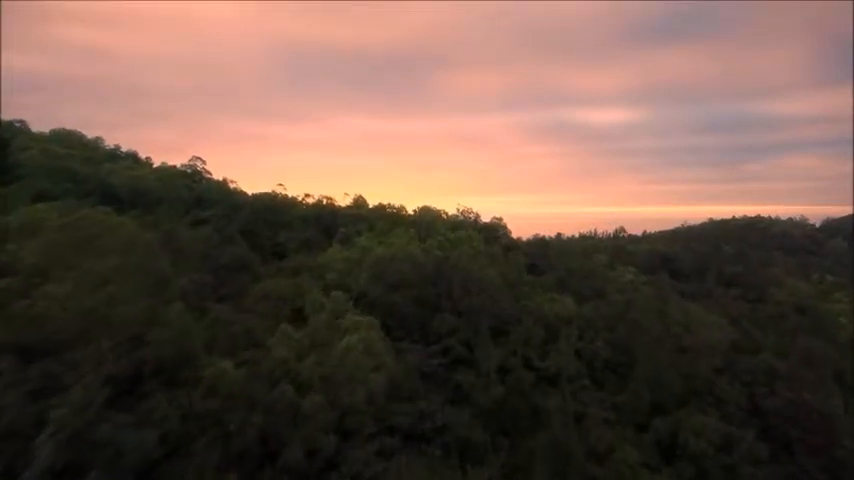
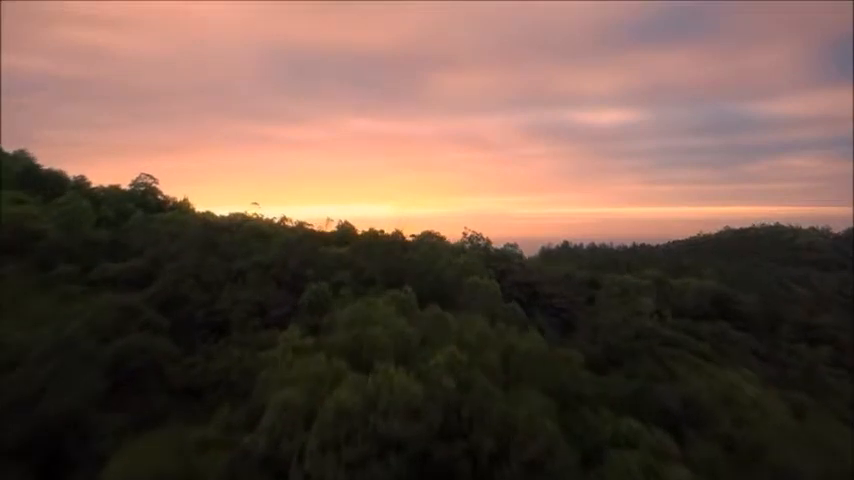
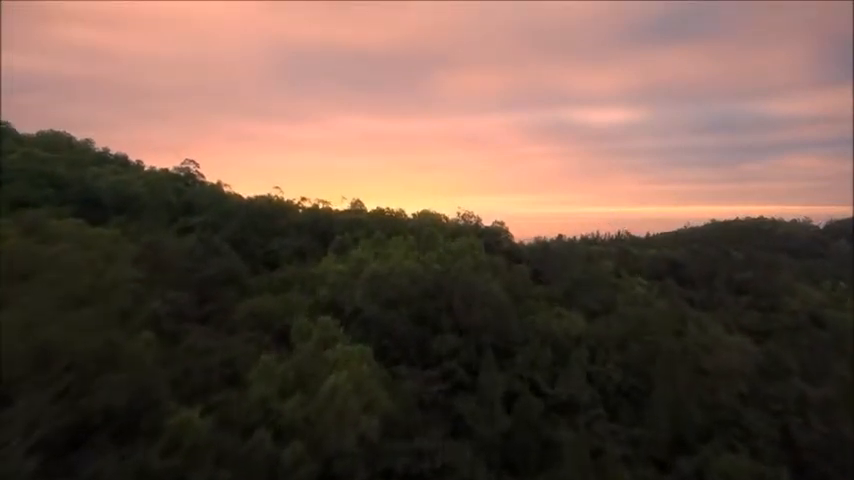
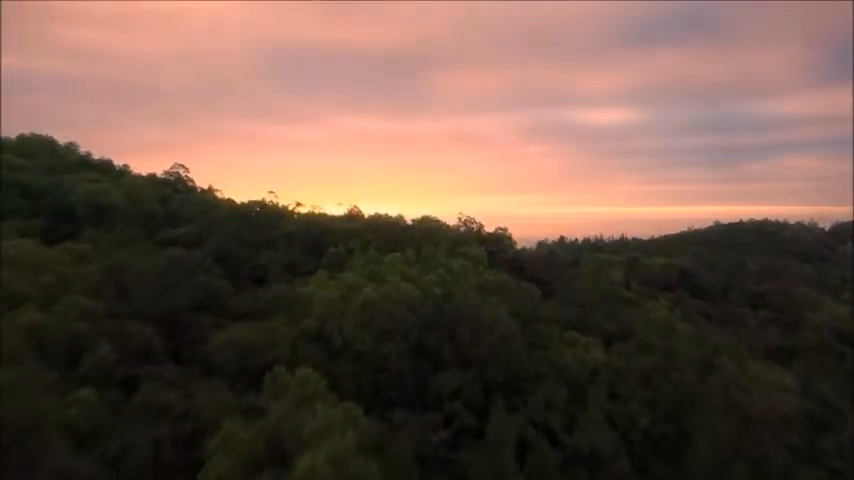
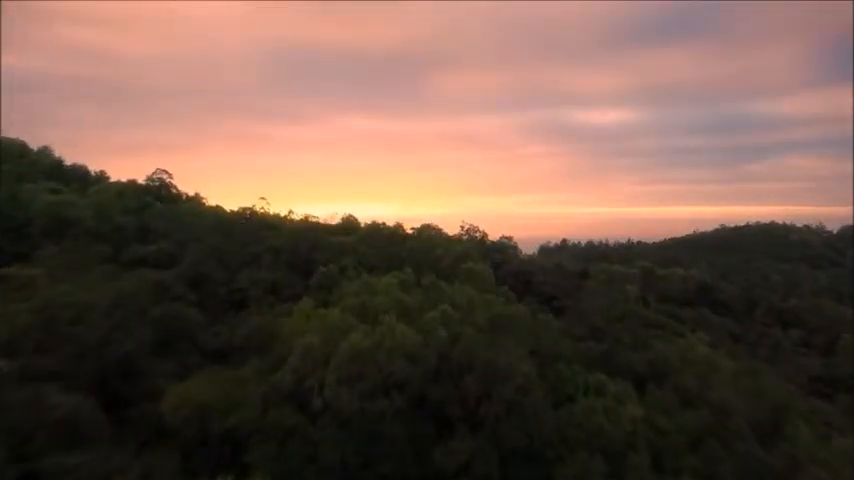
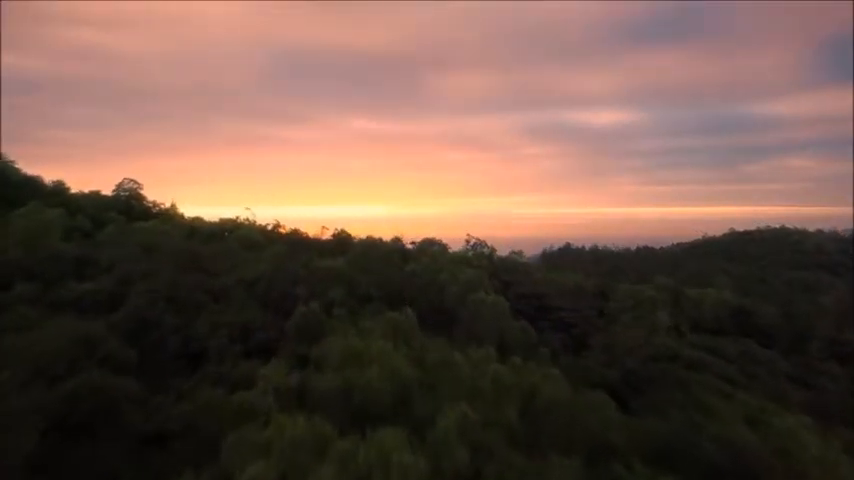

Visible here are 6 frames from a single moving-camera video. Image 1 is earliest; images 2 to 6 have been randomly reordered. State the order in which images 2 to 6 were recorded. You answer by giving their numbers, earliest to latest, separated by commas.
3, 4, 5, 2, 6
